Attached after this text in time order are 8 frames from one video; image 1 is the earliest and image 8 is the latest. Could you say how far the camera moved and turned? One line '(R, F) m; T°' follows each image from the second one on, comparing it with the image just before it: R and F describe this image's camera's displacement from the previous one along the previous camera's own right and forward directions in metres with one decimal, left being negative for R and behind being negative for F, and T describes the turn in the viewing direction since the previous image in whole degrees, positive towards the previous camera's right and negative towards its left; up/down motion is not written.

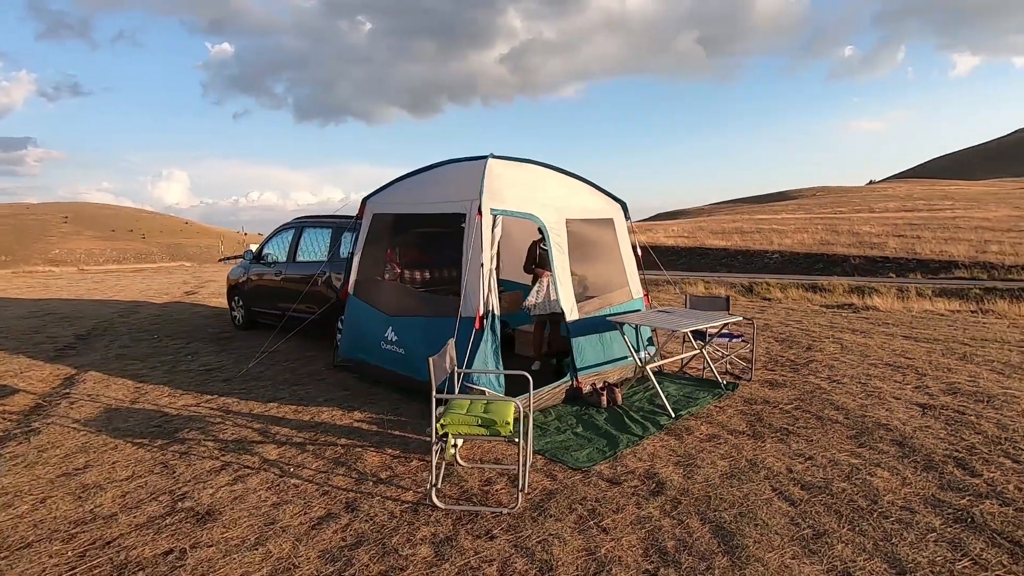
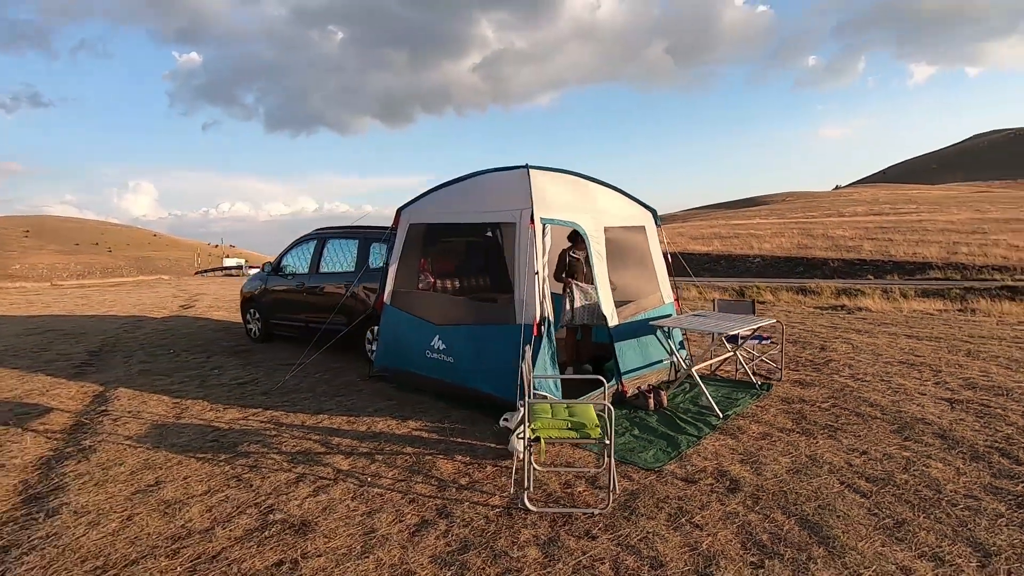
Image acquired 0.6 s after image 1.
(-0.7, -0.1) m; +2°
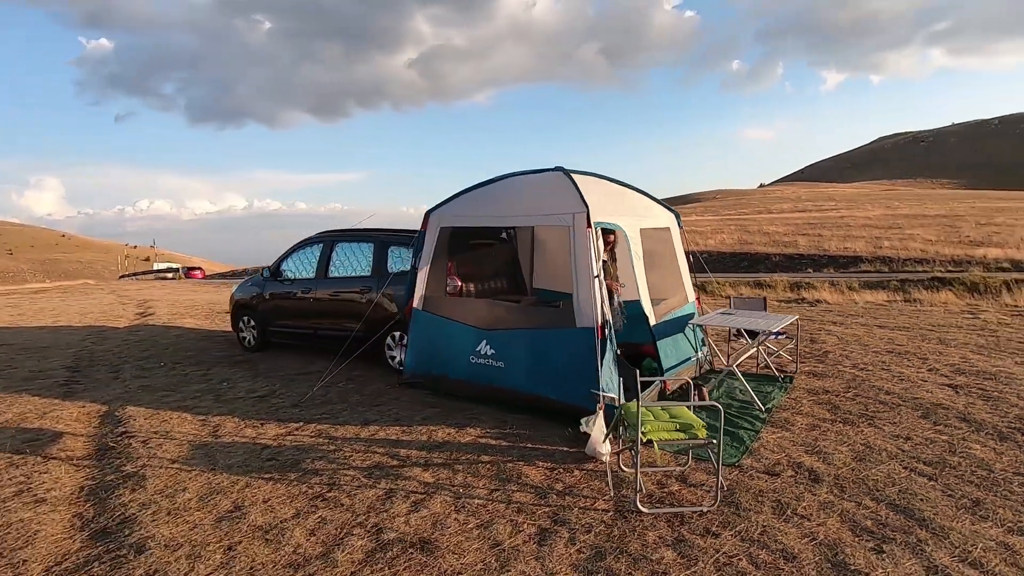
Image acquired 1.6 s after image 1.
(-1.1, +0.1) m; +6°
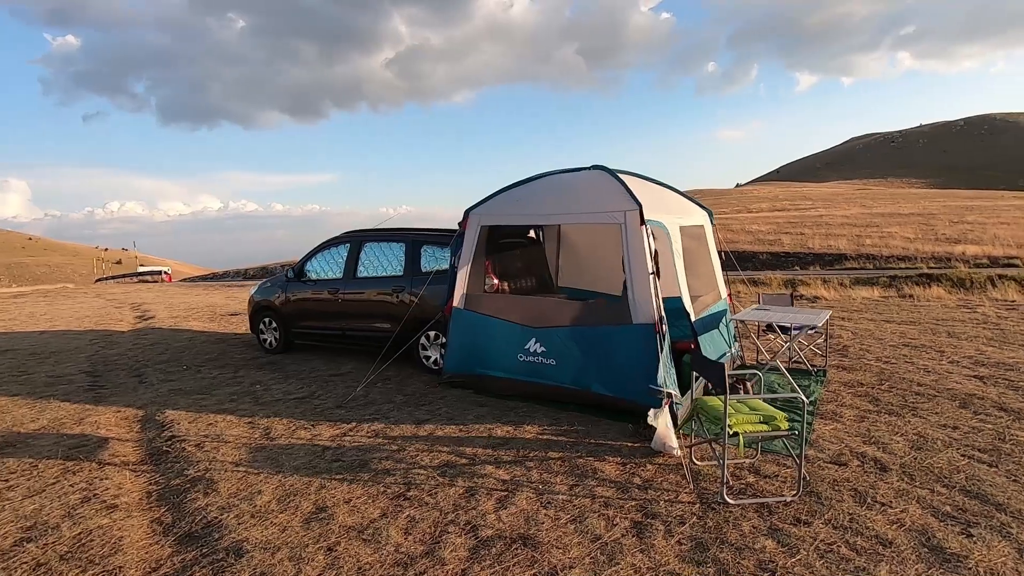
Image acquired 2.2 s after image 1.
(-0.7, 0.0) m; +2°
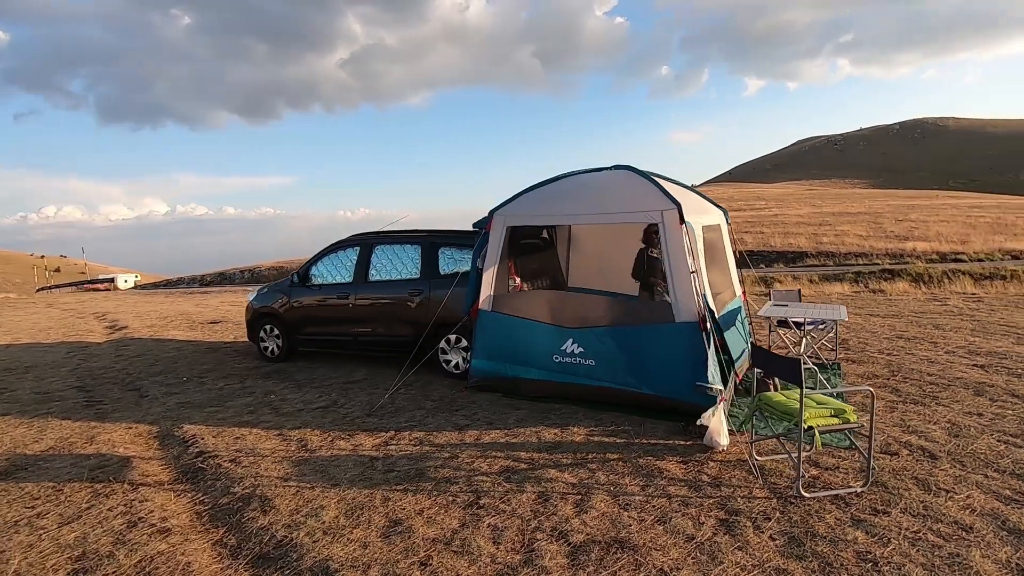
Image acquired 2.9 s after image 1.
(-0.8, +0.1) m; +4°
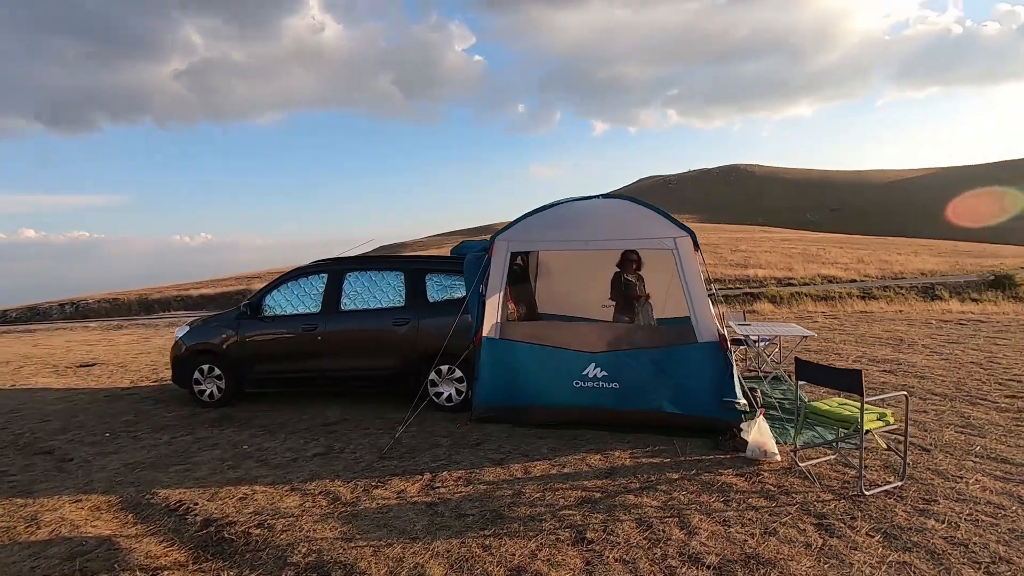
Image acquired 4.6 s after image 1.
(-1.6, +0.3) m; +14°
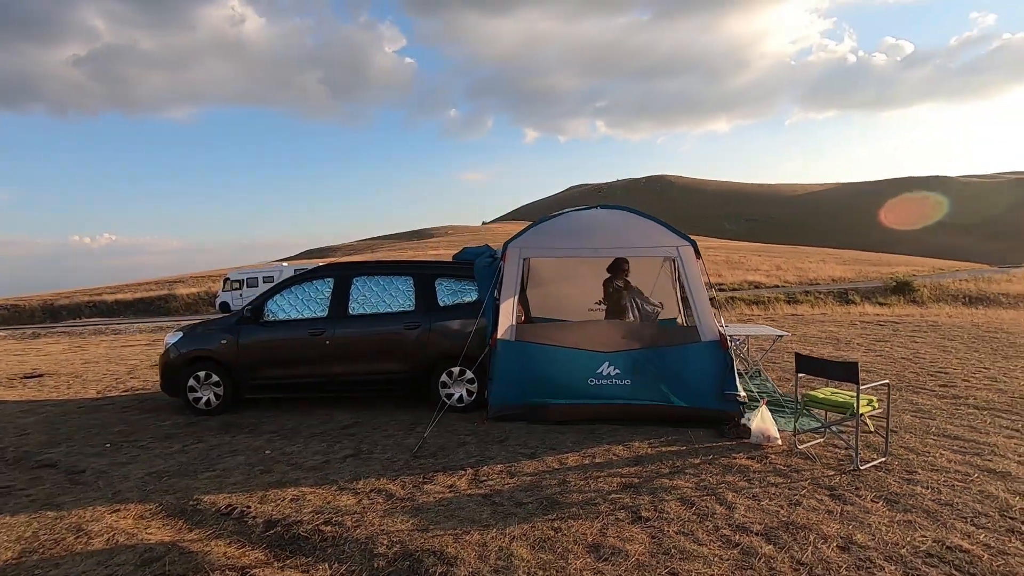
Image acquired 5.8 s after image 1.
(-1.0, -0.3) m; +7°
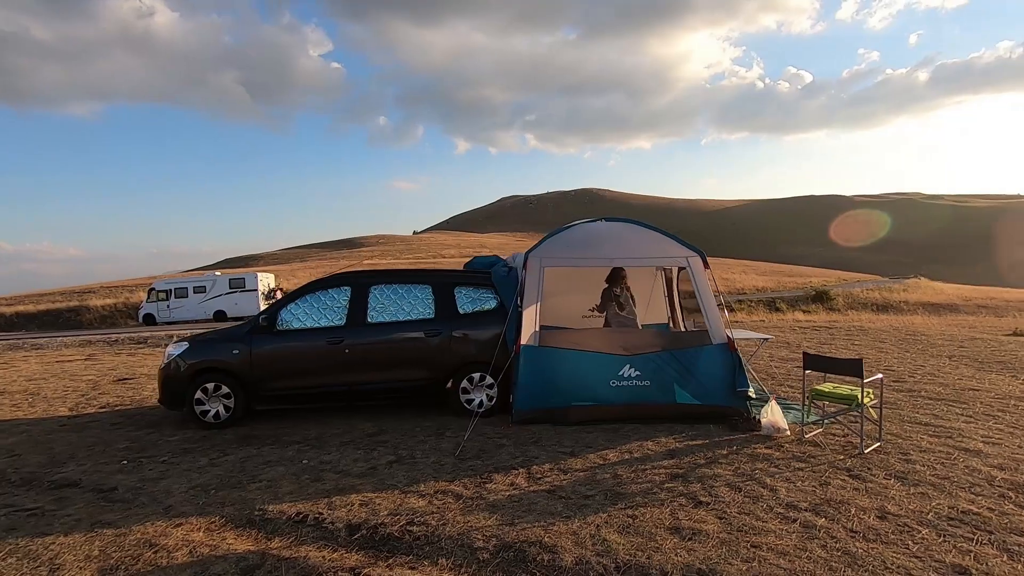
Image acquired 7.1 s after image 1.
(-1.2, -0.2) m; +7°
